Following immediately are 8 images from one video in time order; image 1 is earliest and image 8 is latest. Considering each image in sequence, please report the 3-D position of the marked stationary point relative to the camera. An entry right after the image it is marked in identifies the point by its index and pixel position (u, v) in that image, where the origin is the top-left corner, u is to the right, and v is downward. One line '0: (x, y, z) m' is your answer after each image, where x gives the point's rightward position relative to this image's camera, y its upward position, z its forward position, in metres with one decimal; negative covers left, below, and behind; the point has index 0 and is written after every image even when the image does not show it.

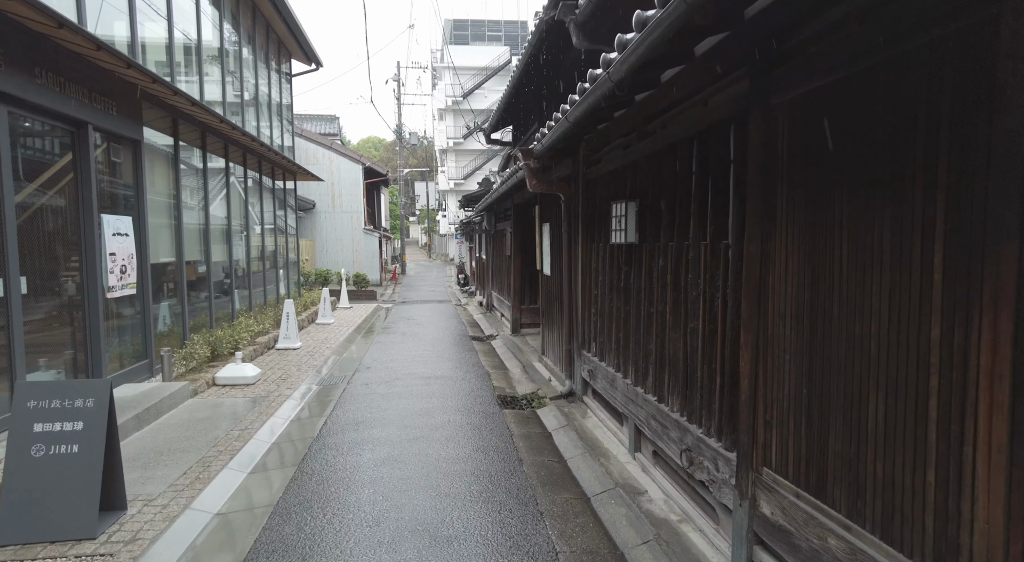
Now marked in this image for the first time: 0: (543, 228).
0: (+0.5, +0.8, +8.9) m
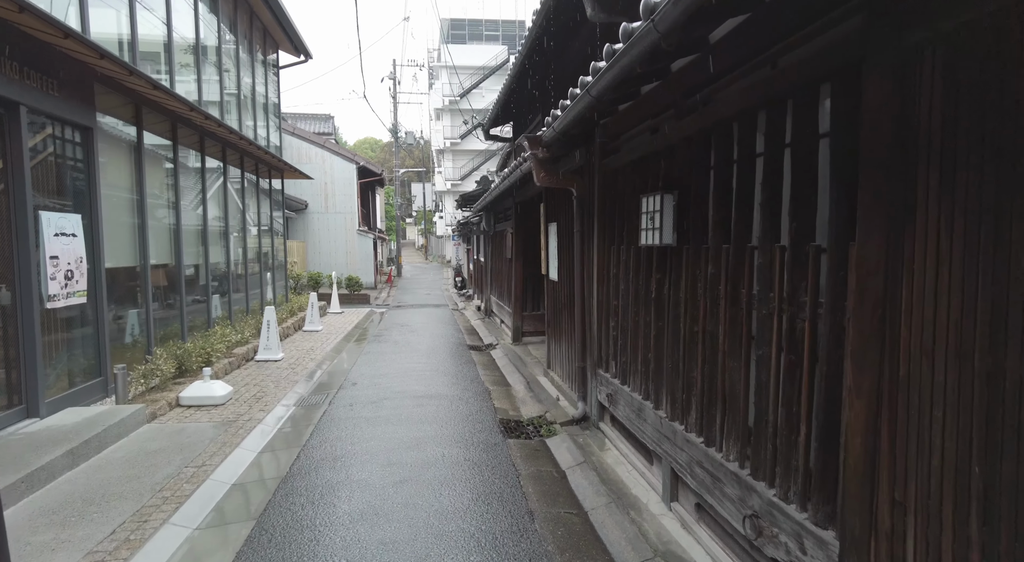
0: (+0.5, +0.7, +8.1) m
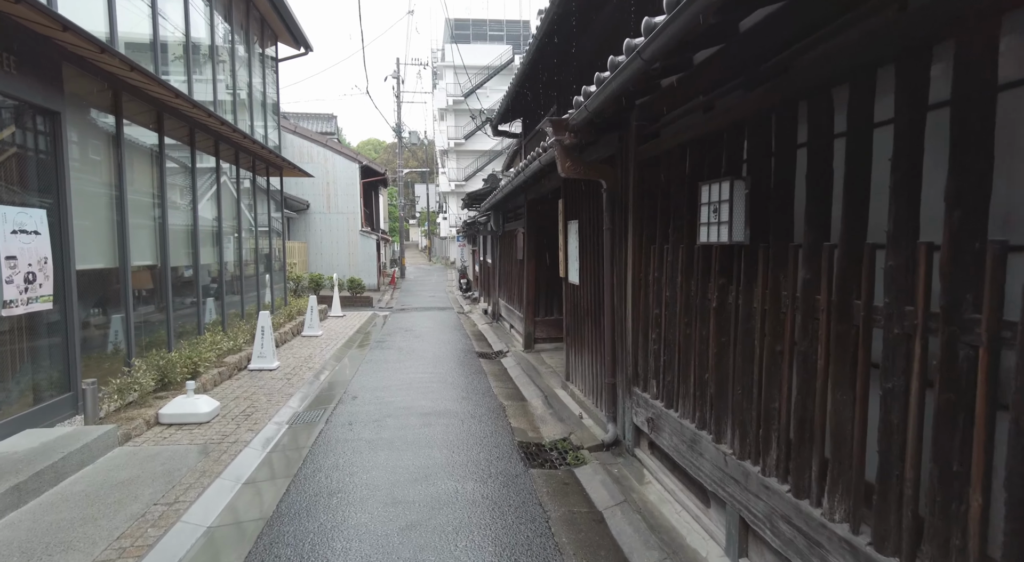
0: (+0.7, +0.7, +7.3) m
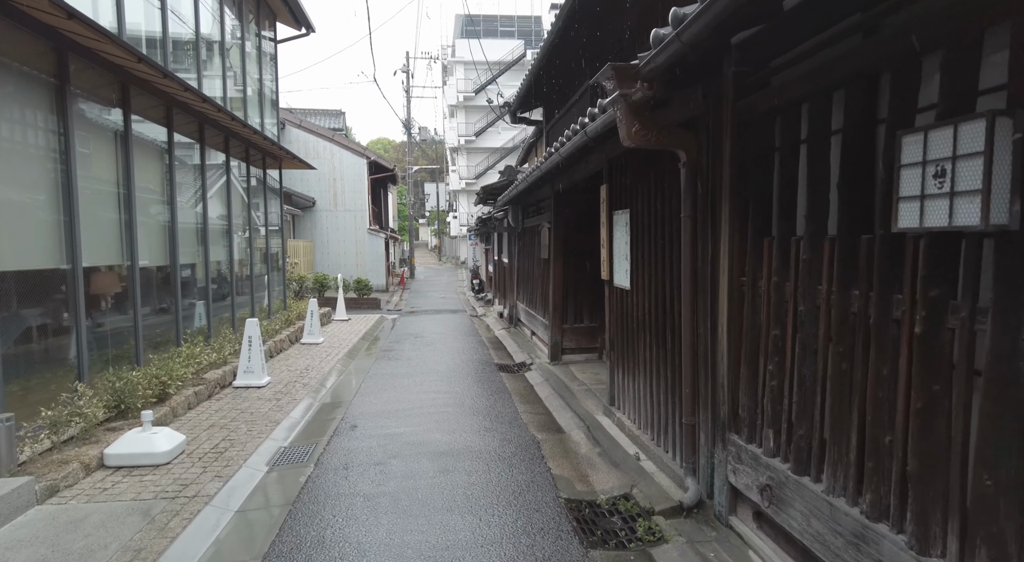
0: (+1.1, +0.6, +6.0) m
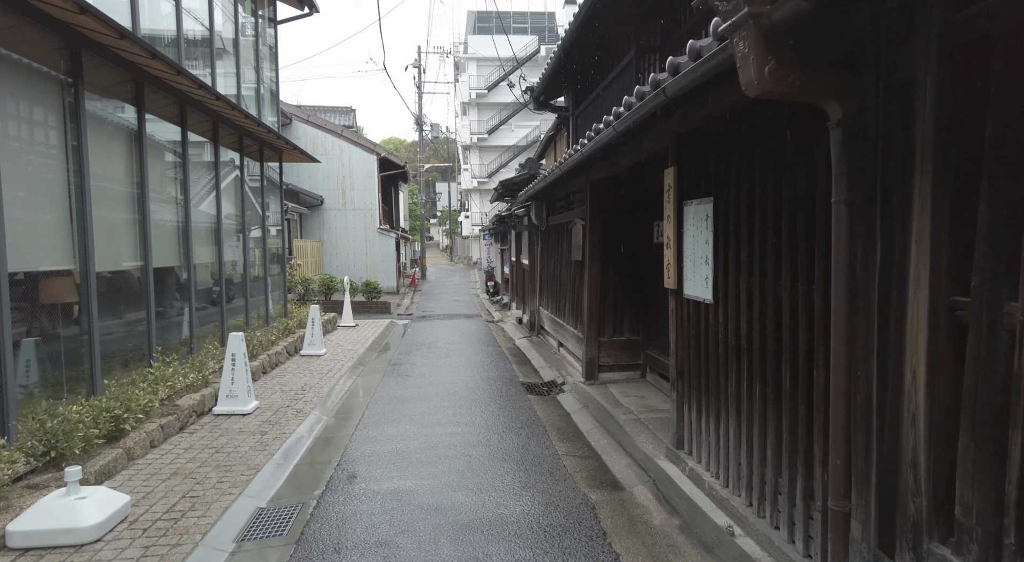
0: (+1.4, +0.6, +4.6) m
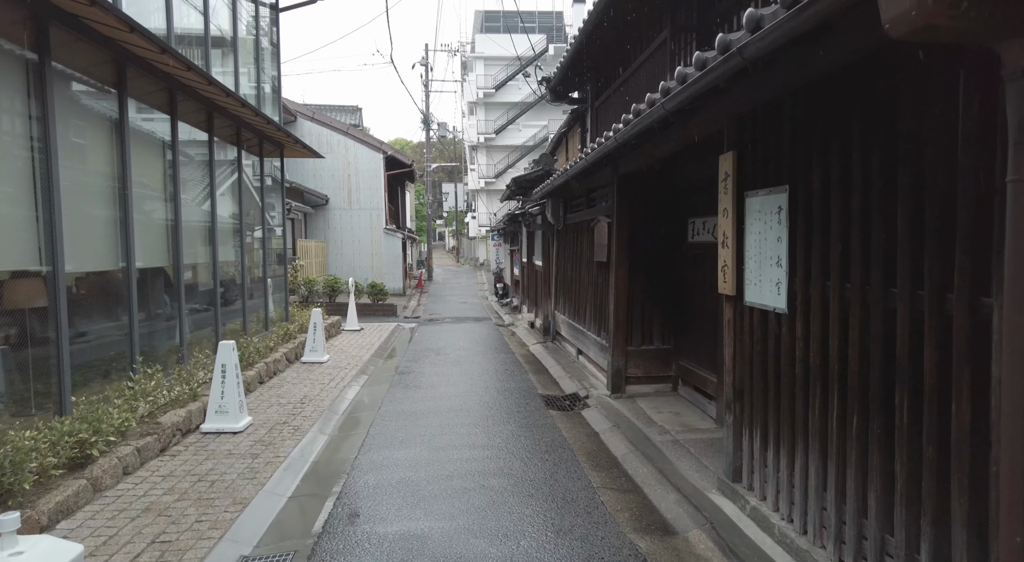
0: (+1.6, +0.5, +3.9) m
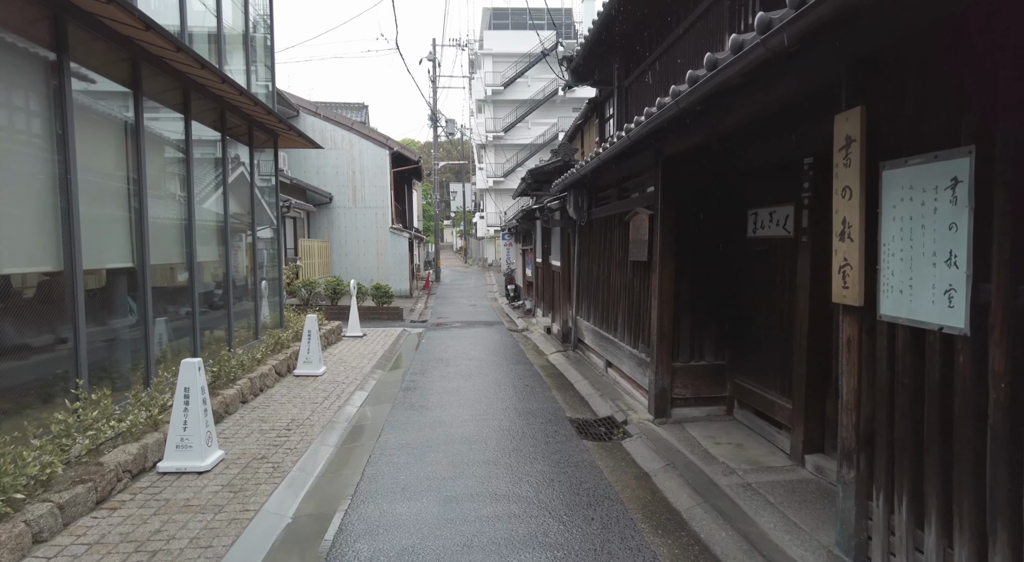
0: (+1.8, +0.5, +2.7) m
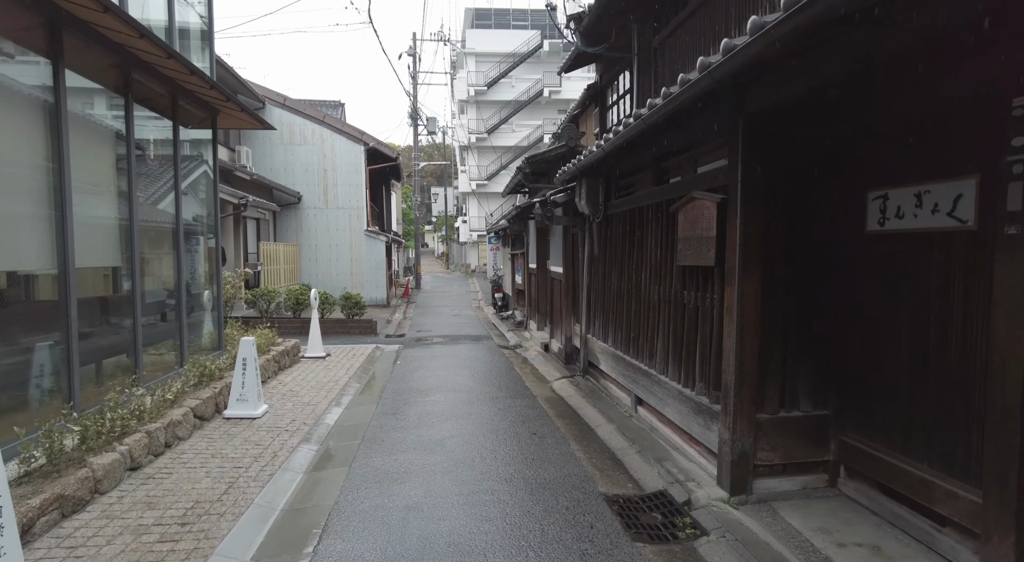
0: (+2.0, +0.4, +0.7) m
